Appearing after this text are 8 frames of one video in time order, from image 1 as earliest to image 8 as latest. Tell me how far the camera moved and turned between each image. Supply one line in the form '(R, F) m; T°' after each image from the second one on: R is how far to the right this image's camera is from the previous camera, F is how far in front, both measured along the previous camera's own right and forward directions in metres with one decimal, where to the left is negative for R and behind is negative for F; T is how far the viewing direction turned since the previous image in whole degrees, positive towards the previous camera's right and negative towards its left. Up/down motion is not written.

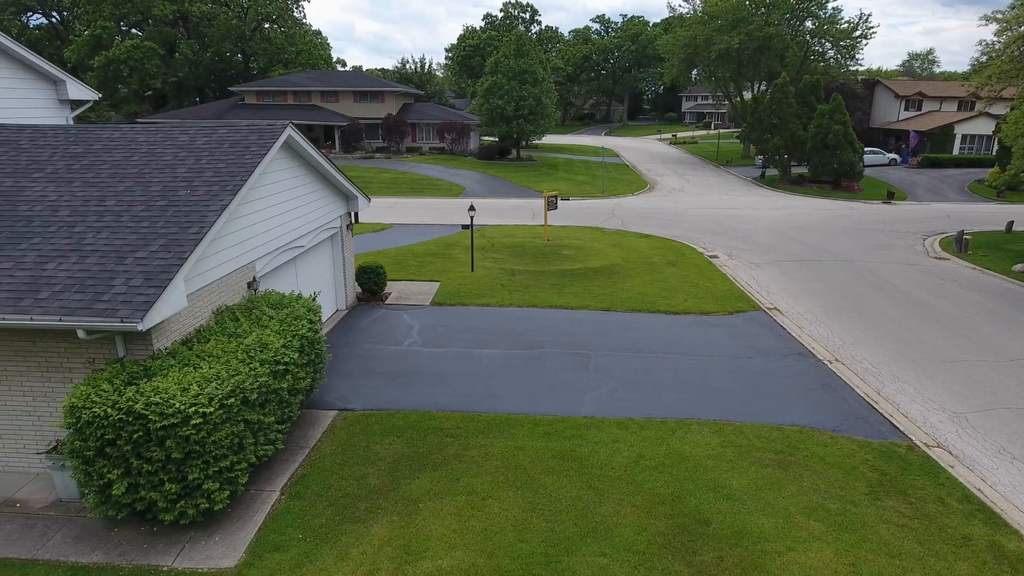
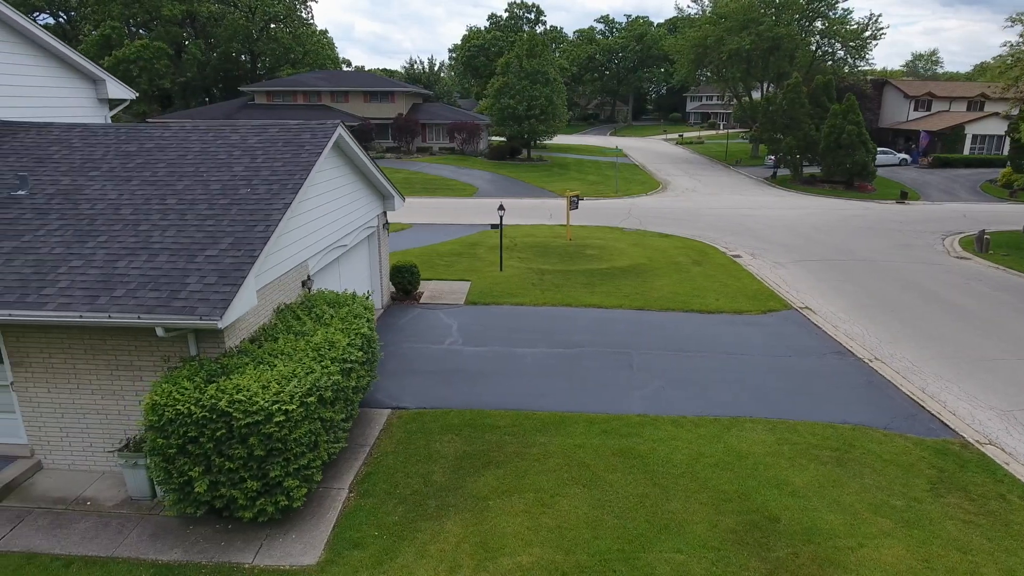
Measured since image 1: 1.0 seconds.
(-0.8, 0.0) m; 0°
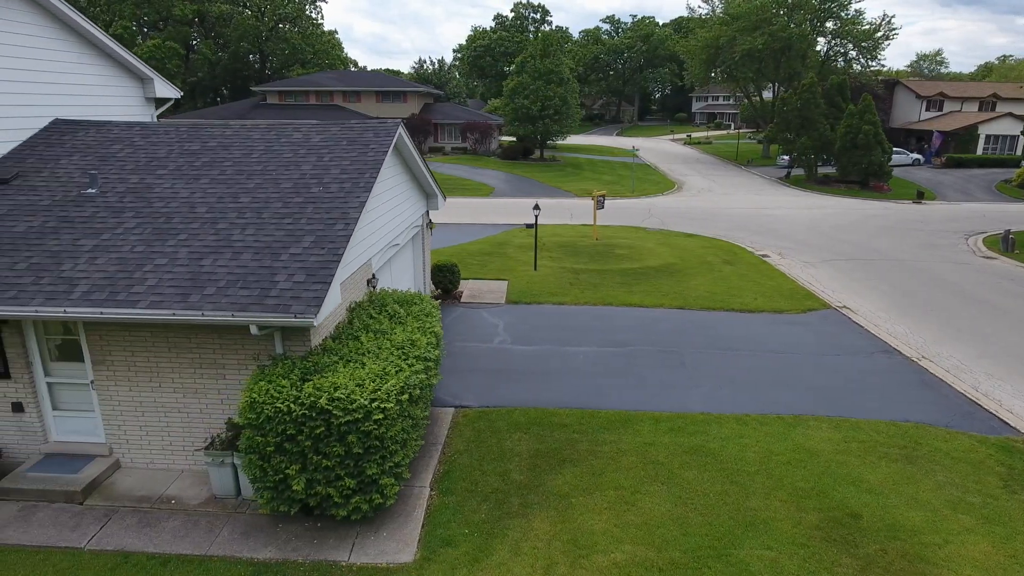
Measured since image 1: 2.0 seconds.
(-0.9, 0.0) m; 0°
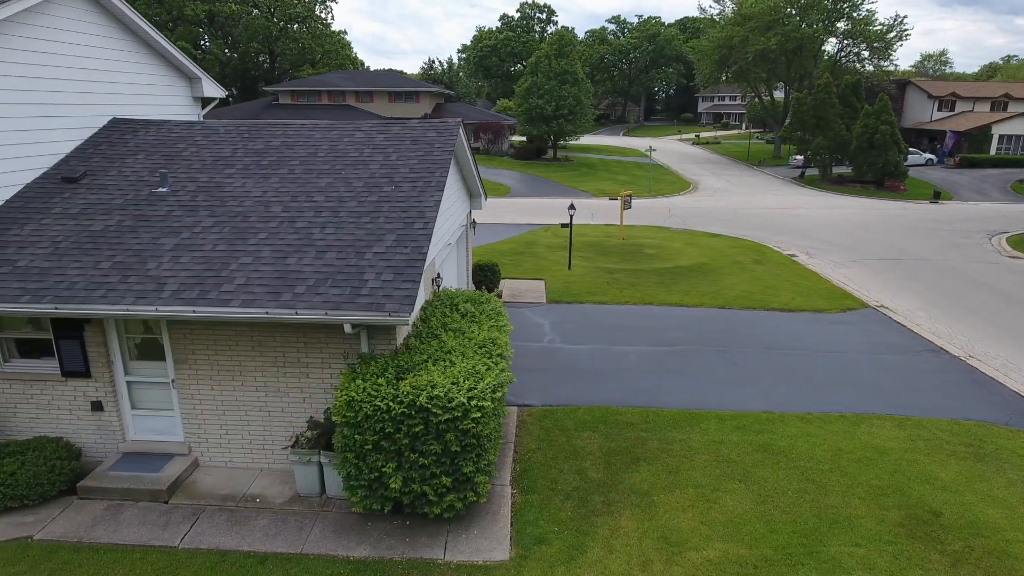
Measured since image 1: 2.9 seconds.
(-0.9, 0.0) m; 0°
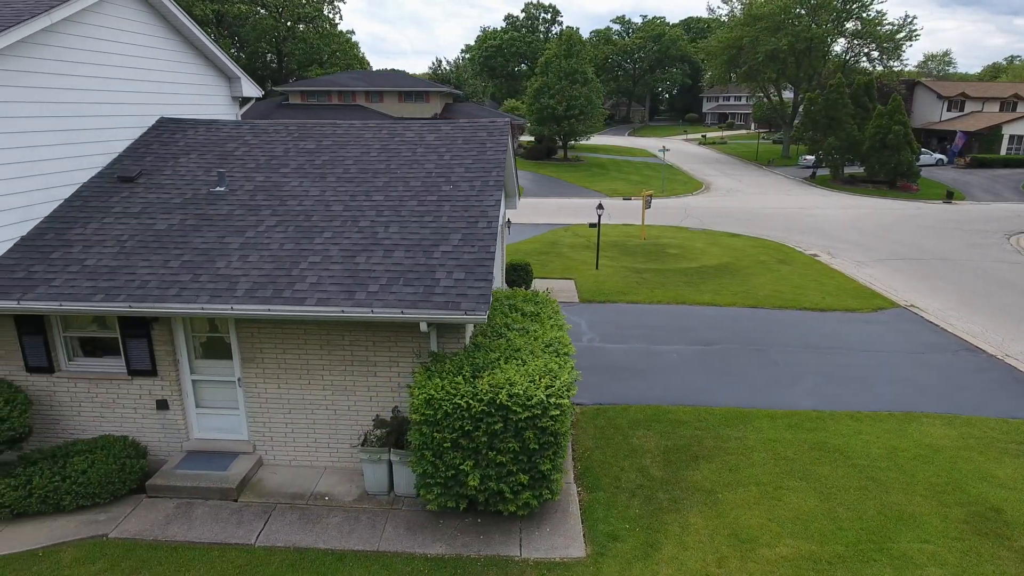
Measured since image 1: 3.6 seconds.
(-0.7, 0.0) m; 0°
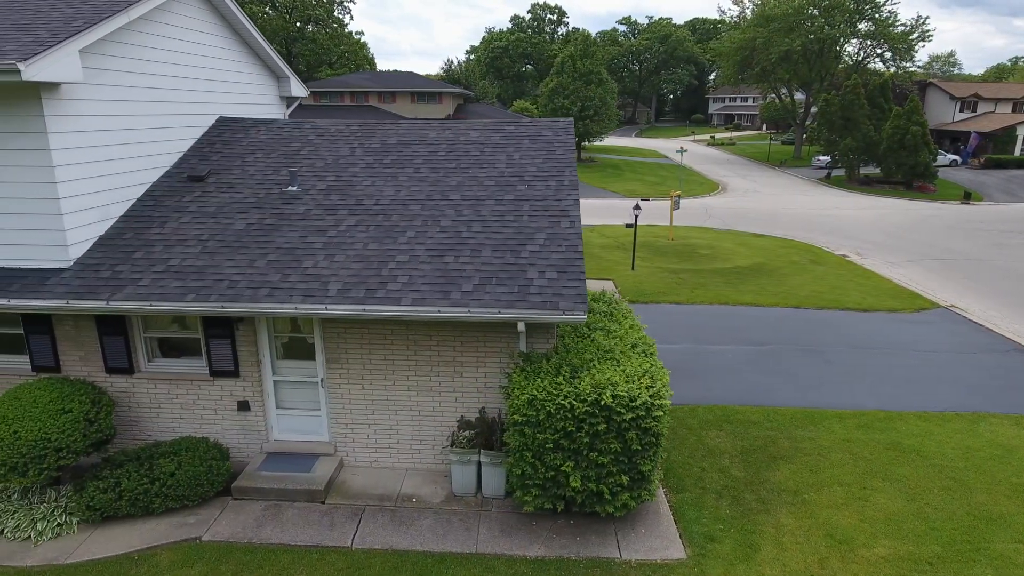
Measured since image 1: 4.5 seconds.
(-0.9, +0.1) m; 0°
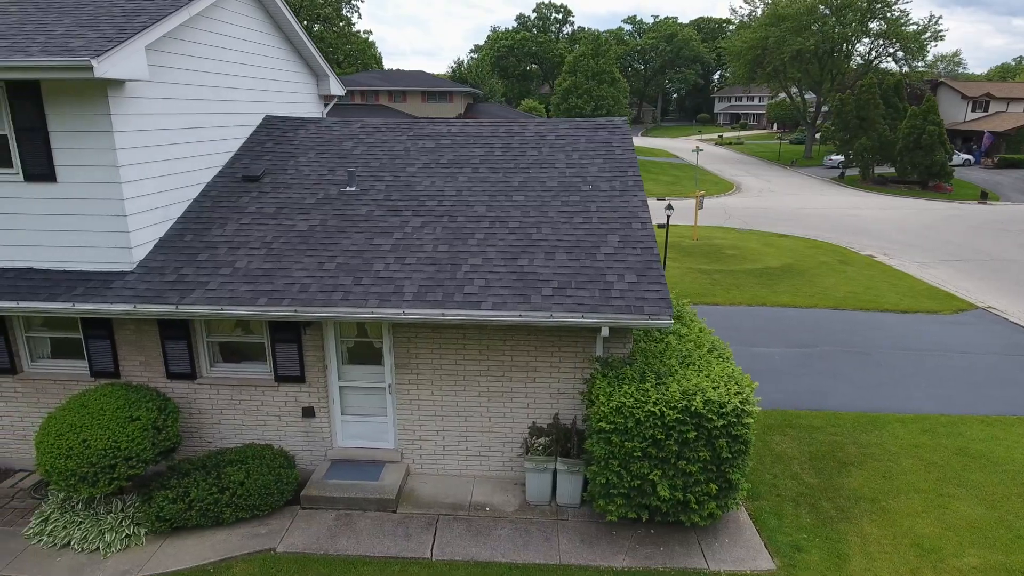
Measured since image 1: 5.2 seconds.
(-0.8, +0.2) m; 0°
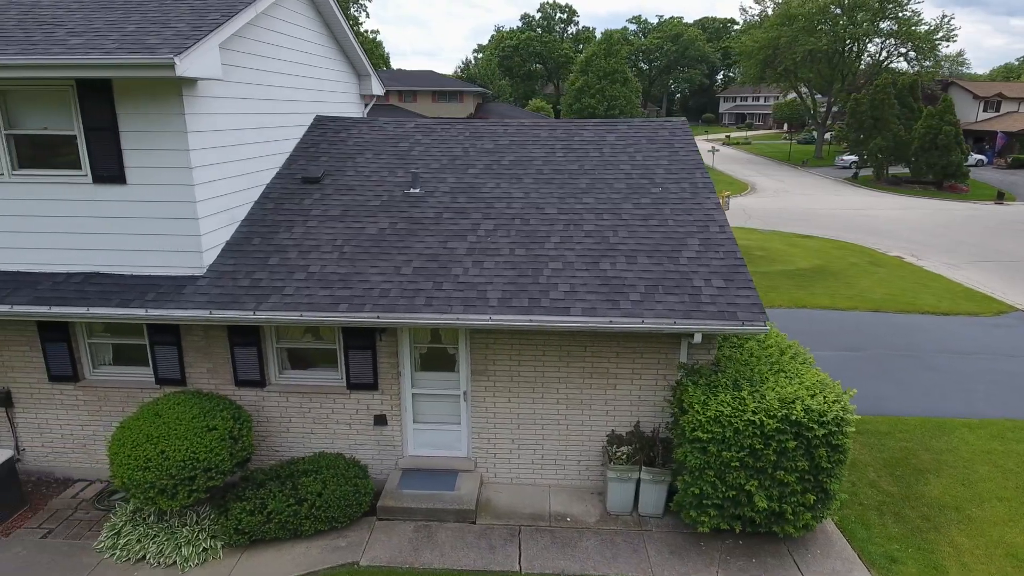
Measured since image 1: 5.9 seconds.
(-0.8, +0.2) m; 0°
